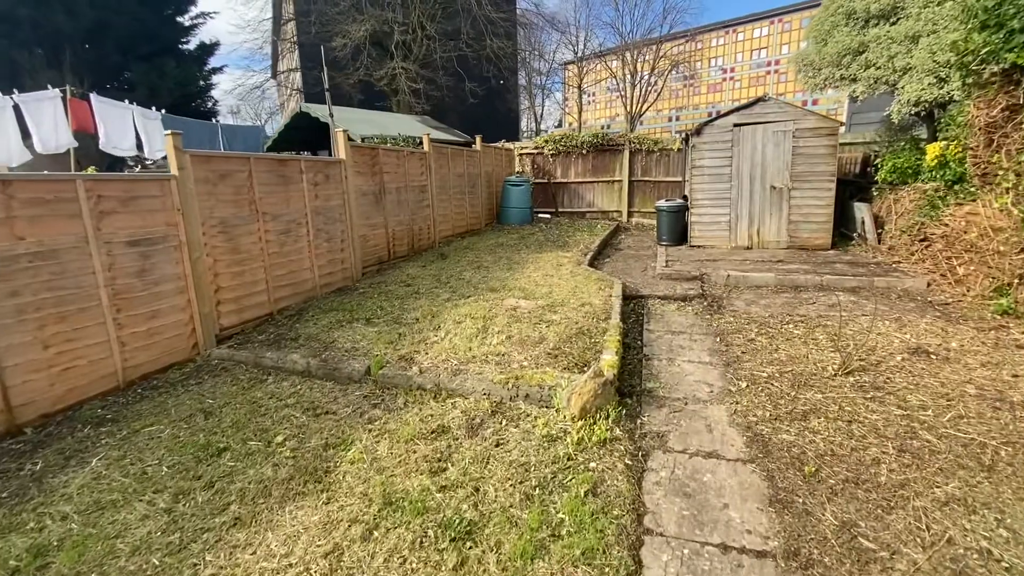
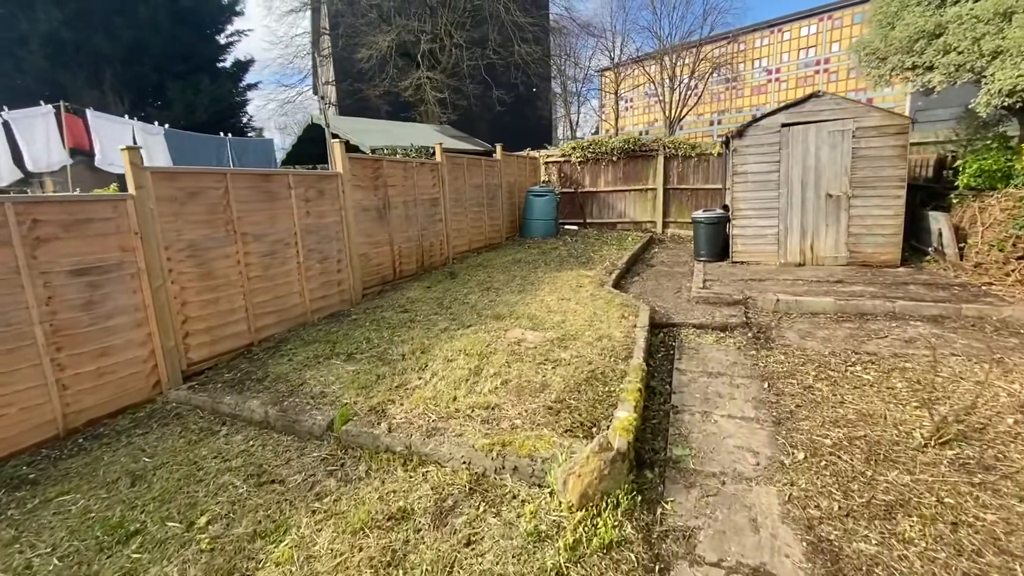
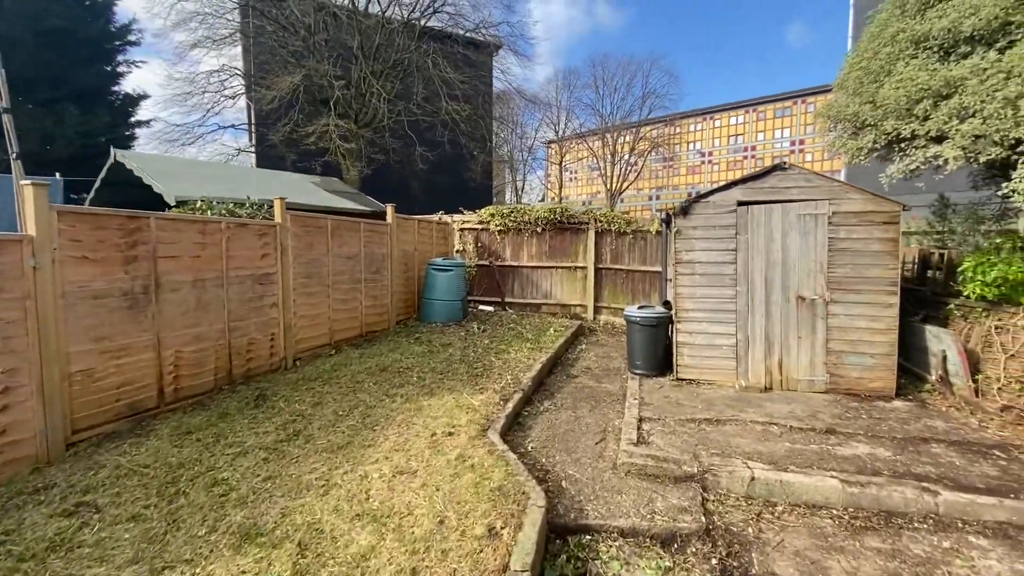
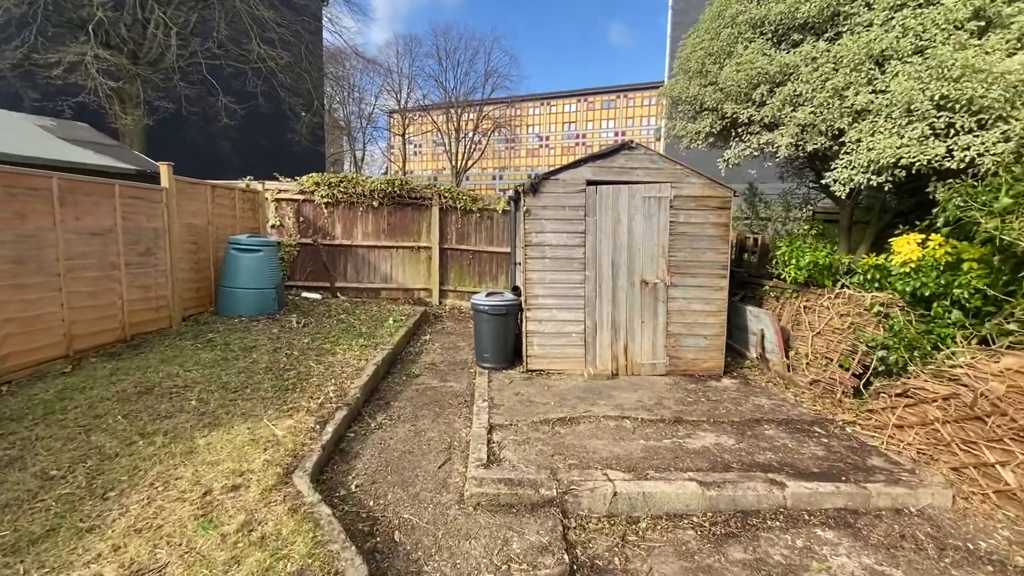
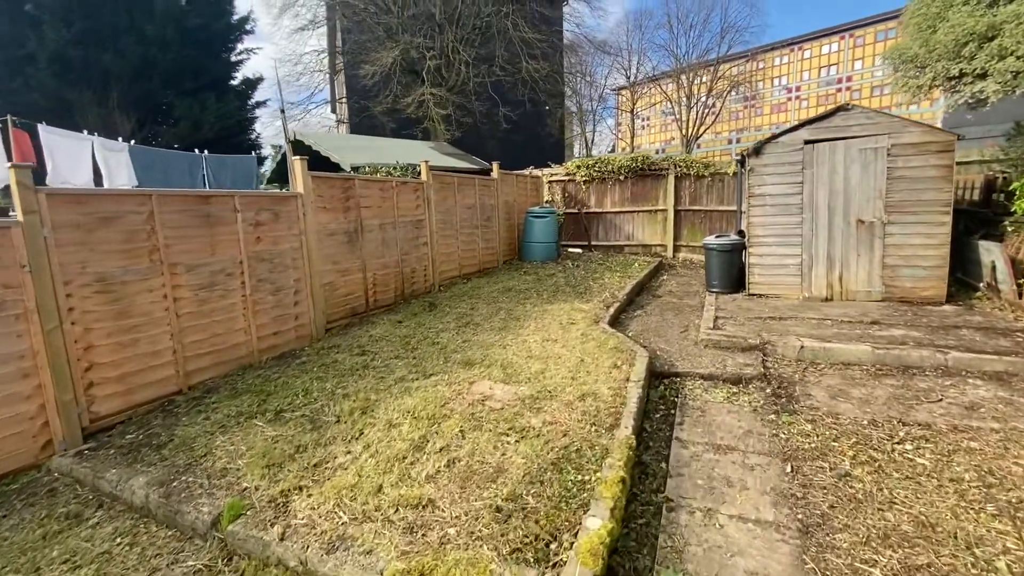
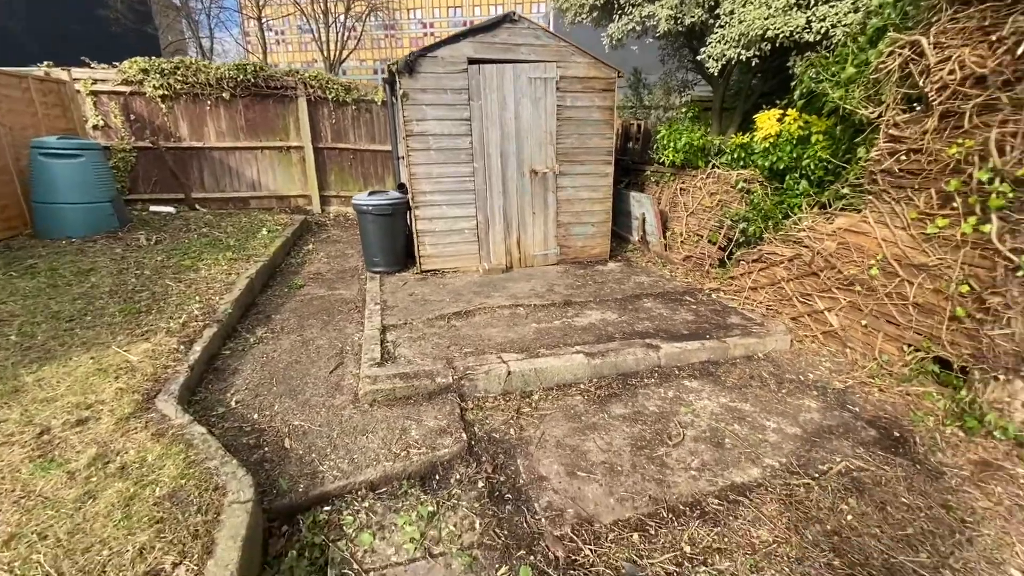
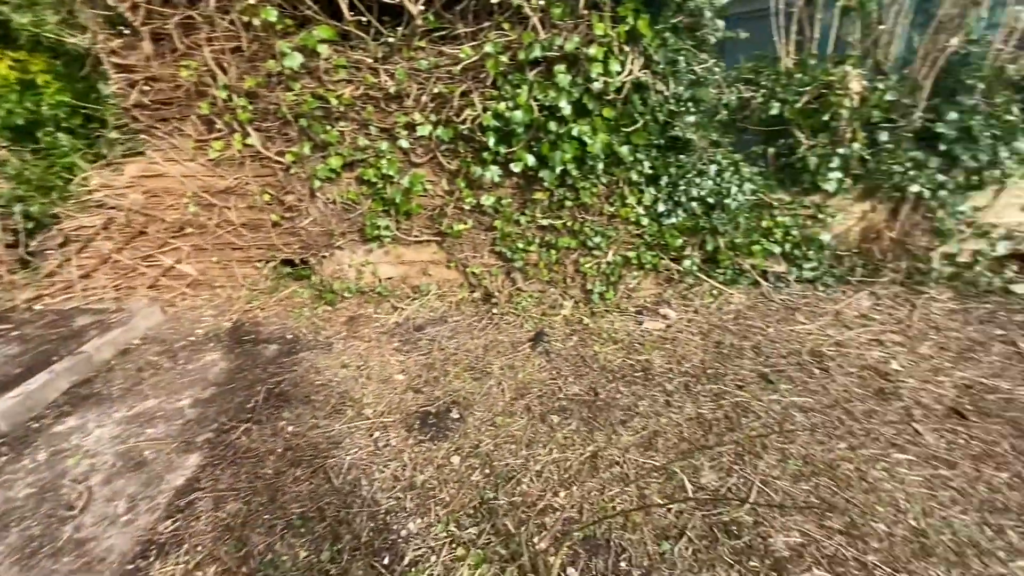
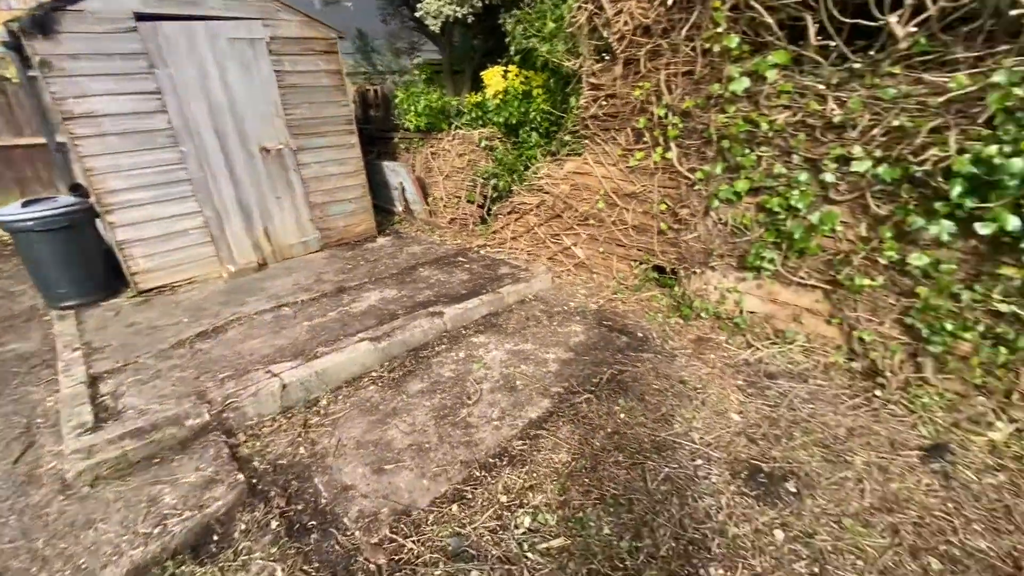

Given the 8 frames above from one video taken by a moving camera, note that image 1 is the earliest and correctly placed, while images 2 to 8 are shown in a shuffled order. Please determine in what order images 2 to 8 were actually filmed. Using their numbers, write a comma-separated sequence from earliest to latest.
2, 5, 3, 4, 6, 8, 7
